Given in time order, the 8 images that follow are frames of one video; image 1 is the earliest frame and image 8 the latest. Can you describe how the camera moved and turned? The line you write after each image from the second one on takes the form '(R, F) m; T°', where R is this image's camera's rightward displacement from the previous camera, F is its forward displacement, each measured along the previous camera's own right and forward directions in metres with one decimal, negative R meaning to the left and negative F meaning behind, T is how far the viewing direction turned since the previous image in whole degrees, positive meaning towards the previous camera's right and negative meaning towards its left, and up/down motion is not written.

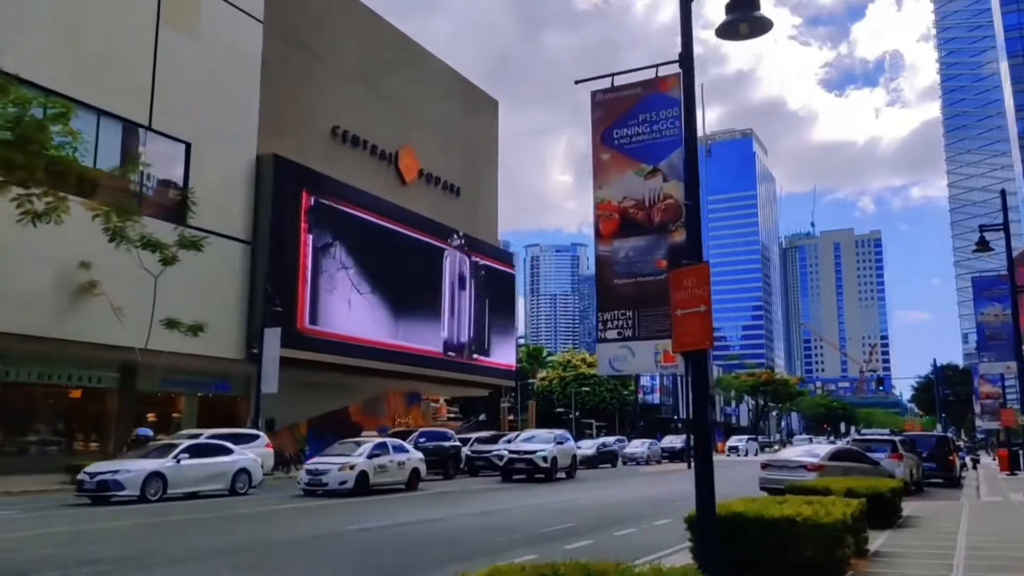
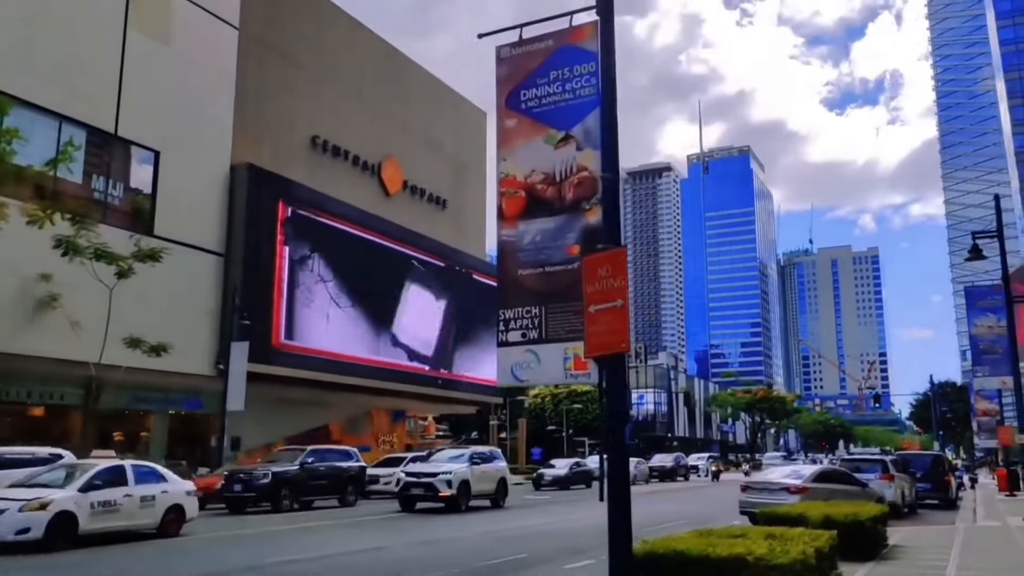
(+0.7, +1.2) m; 0°
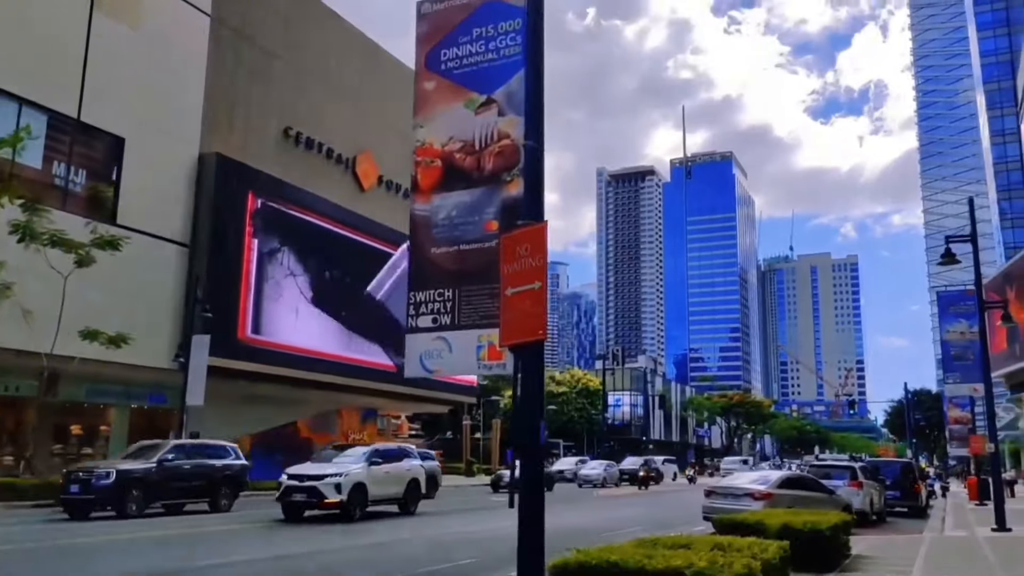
(+0.4, +0.6) m; +1°
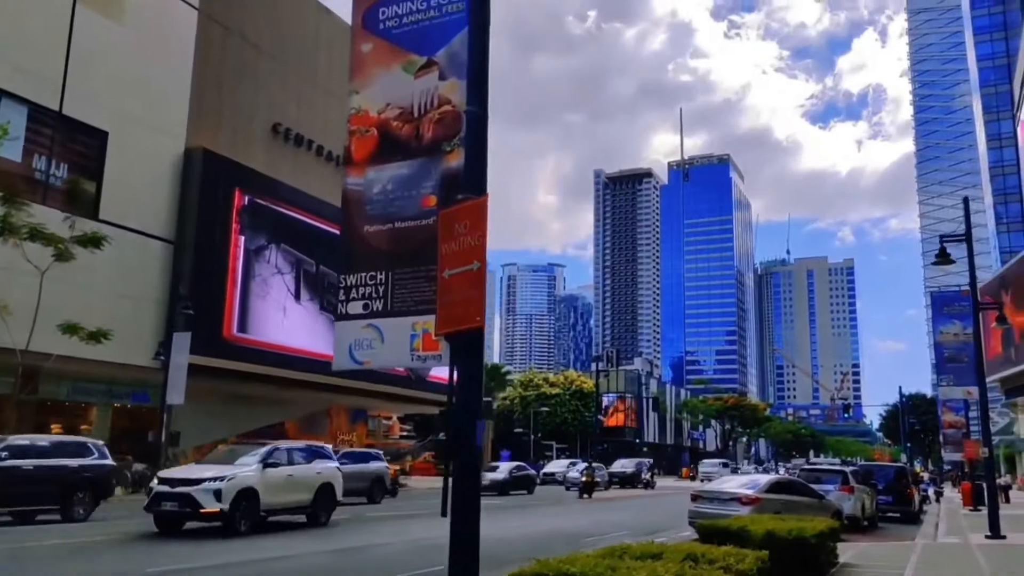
(+0.3, +0.5) m; 0°
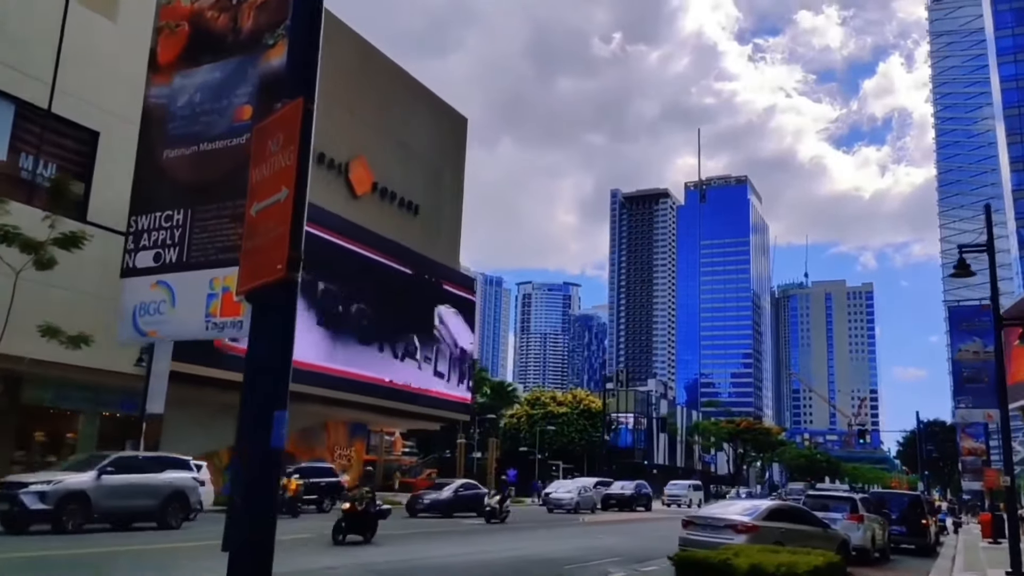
(+0.6, +1.2) m; -1°
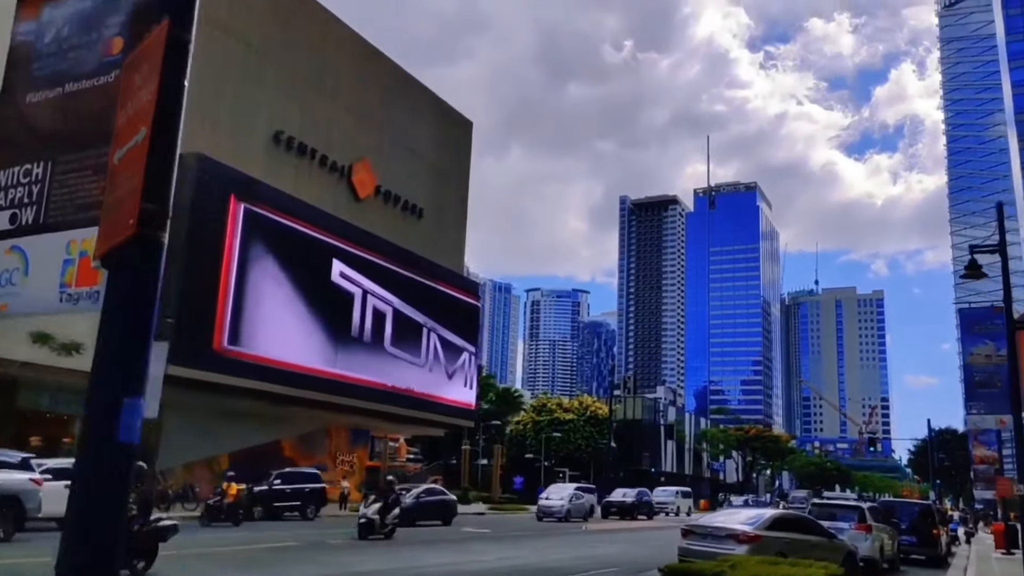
(+0.3, +0.5) m; -1°
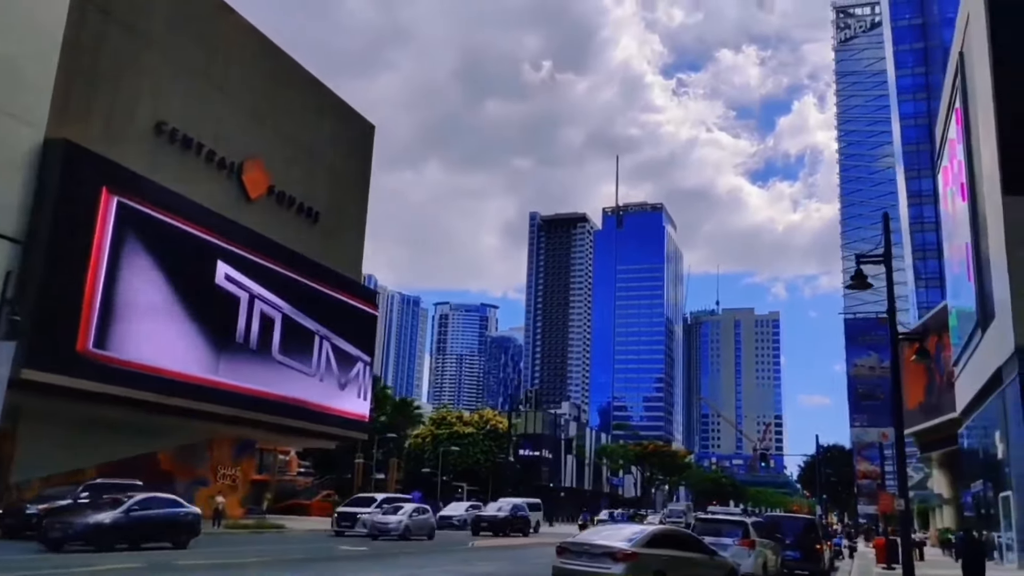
(+0.6, +1.0) m; +6°
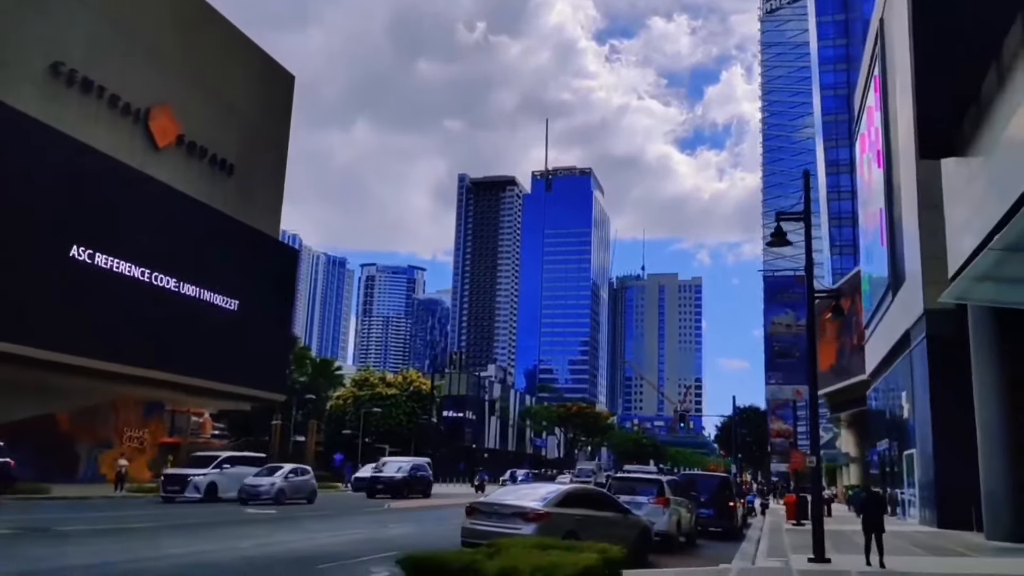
(+0.3, +0.6) m; +5°
